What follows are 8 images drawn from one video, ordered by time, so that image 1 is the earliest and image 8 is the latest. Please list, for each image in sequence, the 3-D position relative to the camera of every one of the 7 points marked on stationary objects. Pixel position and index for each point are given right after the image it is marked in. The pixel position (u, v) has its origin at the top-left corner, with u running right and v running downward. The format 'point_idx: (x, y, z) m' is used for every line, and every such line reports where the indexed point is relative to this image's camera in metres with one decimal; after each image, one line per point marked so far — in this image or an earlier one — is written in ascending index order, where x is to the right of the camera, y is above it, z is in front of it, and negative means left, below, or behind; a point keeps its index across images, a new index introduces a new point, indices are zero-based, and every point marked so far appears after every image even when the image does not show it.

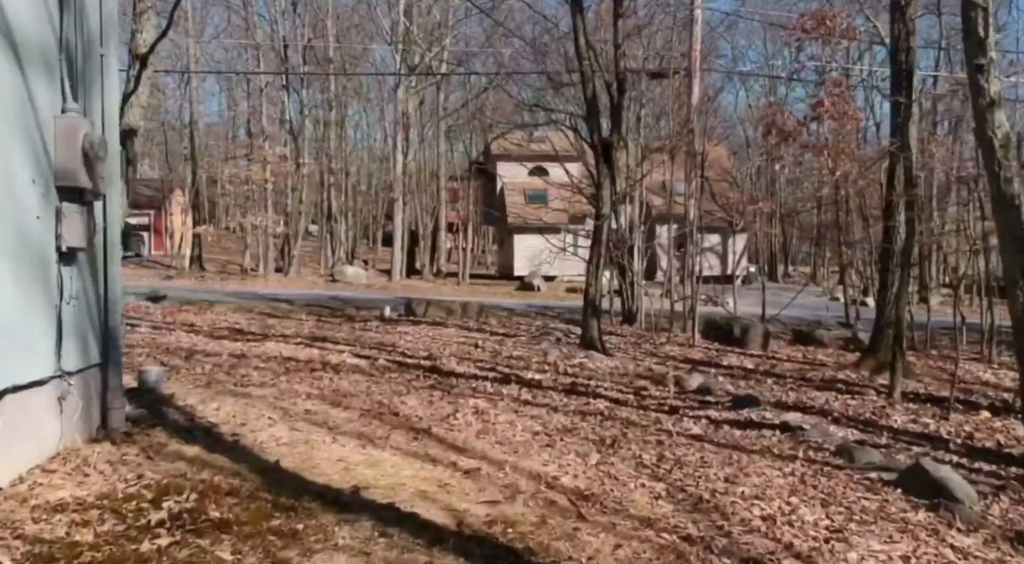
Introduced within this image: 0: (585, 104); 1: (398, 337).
0: (+0.8, +2.0, +11.6) m
1: (-1.3, -0.7, +12.0) m
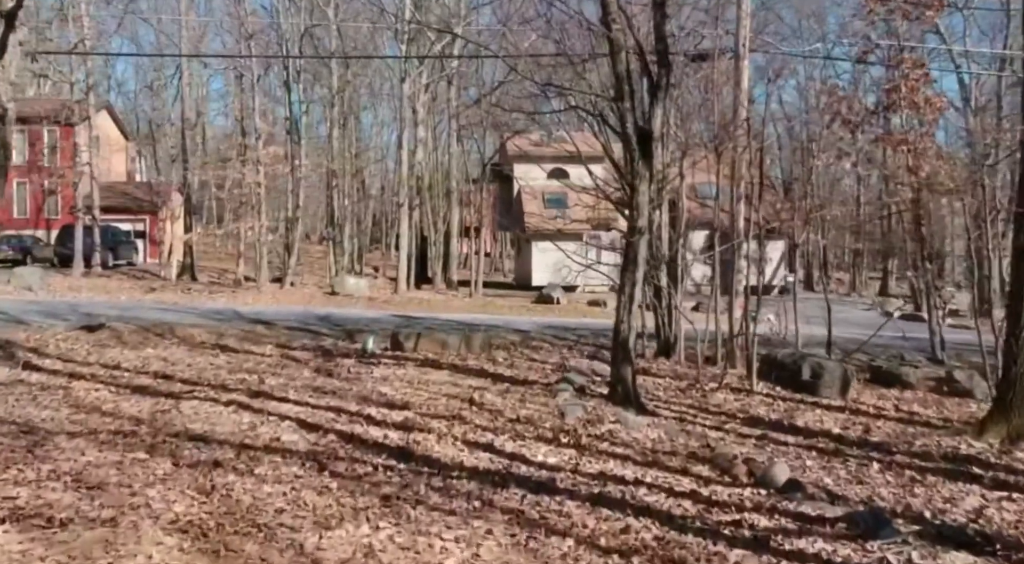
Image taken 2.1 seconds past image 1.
0: (+0.9, +1.7, +8.8) m
1: (-1.3, -1.0, +9.2) m
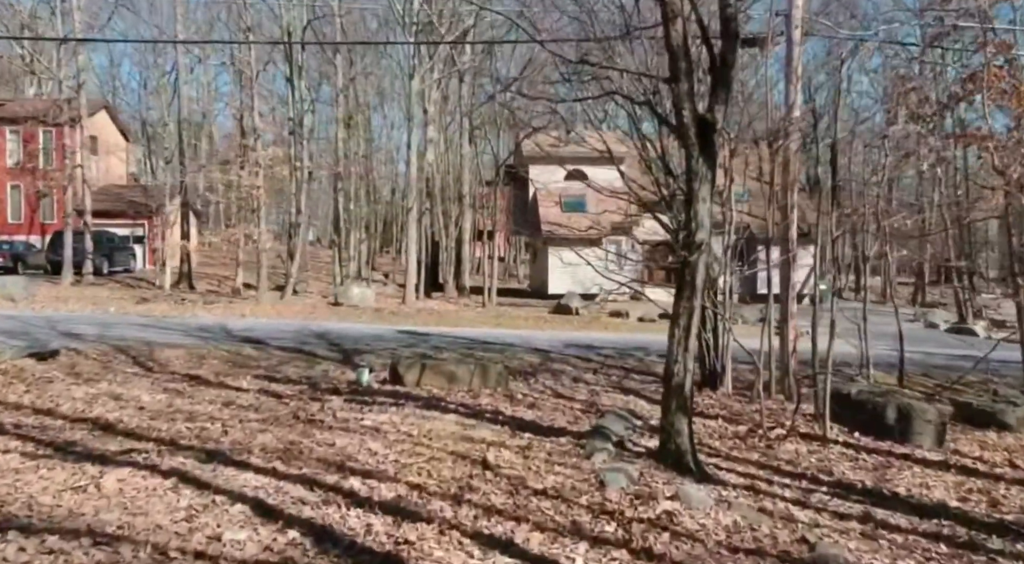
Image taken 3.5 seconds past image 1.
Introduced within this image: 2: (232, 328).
0: (+1.0, +1.5, +6.9) m
1: (-1.1, -1.2, +7.4) m
2: (-5.1, -0.8, +18.7) m
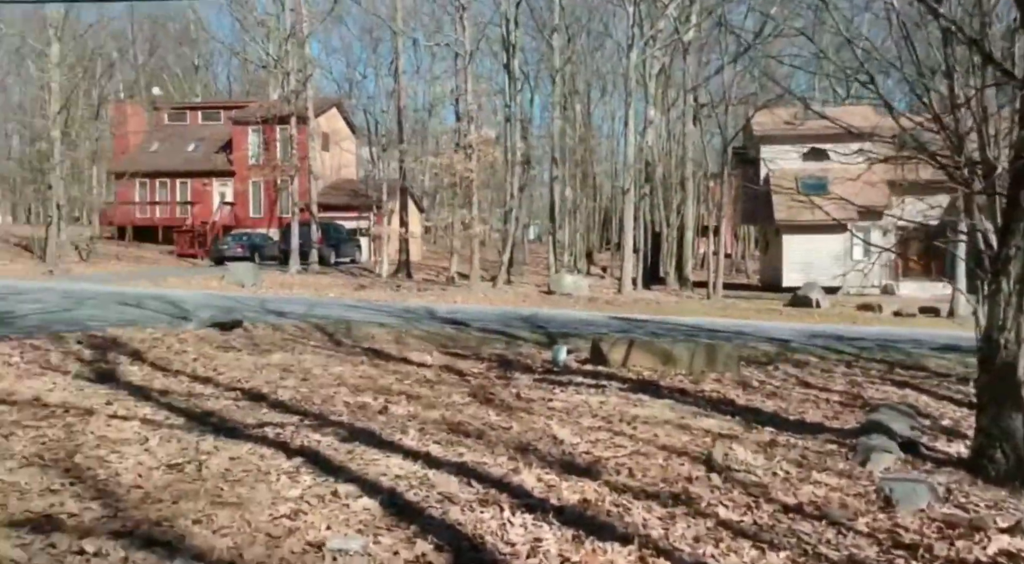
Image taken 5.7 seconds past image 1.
0: (+2.2, +1.8, +4.8) m
1: (+0.2, -0.8, +5.8) m
2: (-1.3, -0.5, +17.7) m
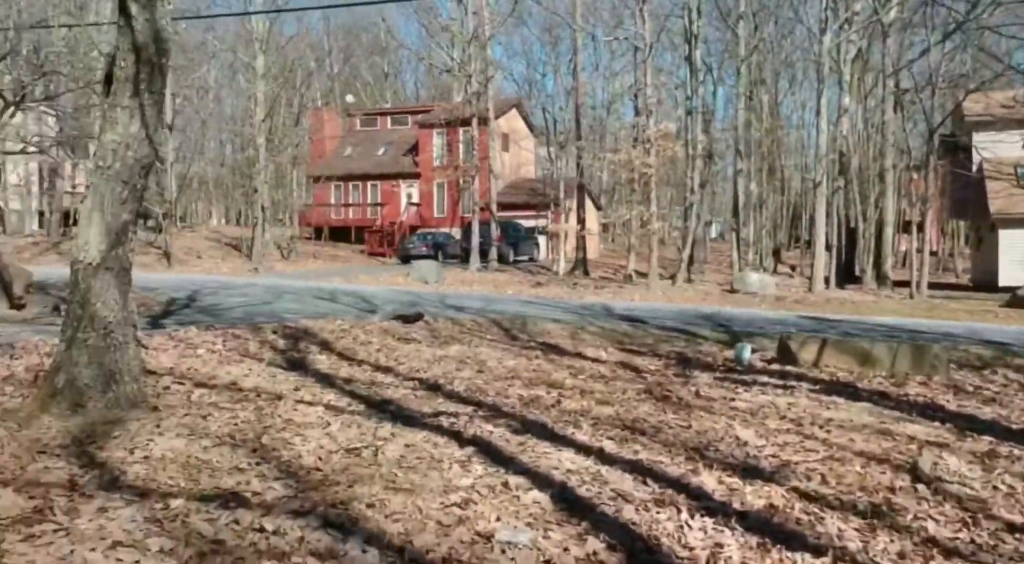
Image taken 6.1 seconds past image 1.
0: (+3.0, +1.8, +4.2) m
1: (+1.1, -0.8, +5.4) m
2: (+1.7, -0.5, +17.4) m
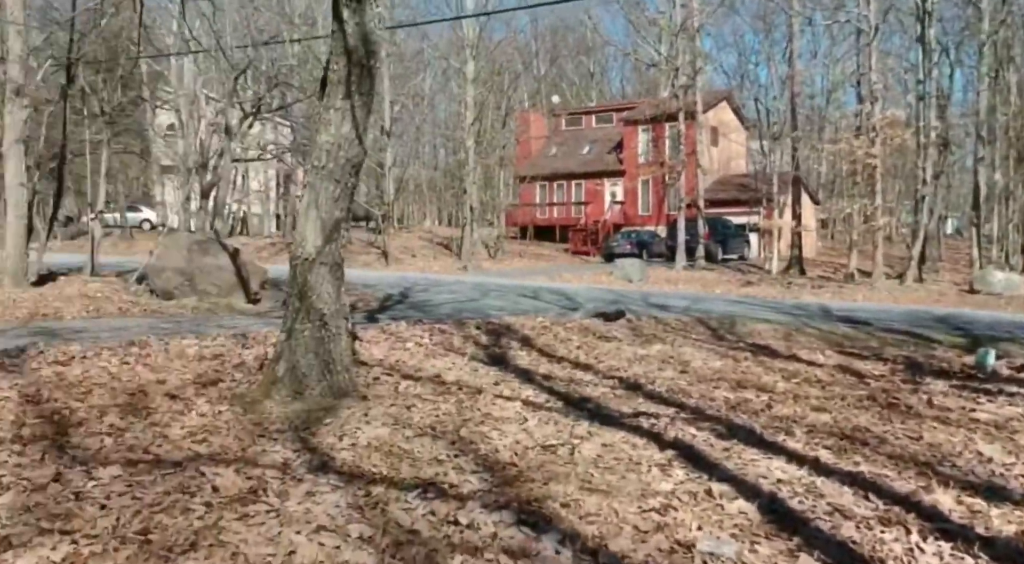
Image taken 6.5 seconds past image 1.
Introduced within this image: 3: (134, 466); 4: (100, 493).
0: (+3.8, +1.8, +3.2) m
1: (+2.1, -0.8, +4.8) m
2: (+5.1, -0.5, +16.4) m
3: (-3.4, -1.7, +9.4) m
4: (-3.4, -1.8, +8.7) m
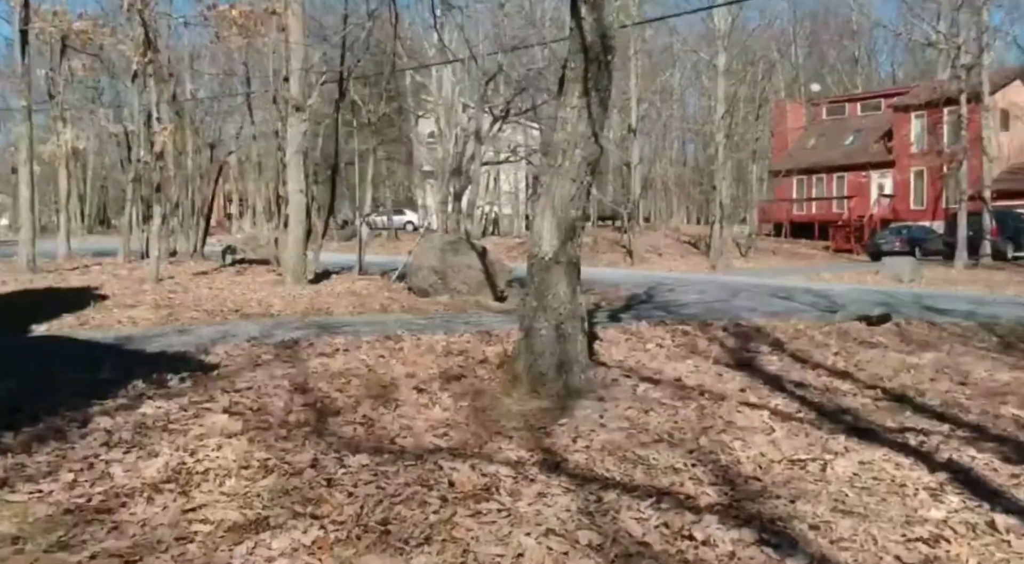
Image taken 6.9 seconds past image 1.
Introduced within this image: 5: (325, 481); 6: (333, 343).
0: (+4.3, +1.8, +1.7) m
1: (+3.0, -0.7, +3.7) m
2: (+8.7, -0.6, +14.3) m
3: (-1.2, -1.6, +9.5) m
4: (-1.4, -1.7, +8.8) m
5: (-1.6, -1.7, +8.8) m
6: (-2.8, -0.9, +16.0) m
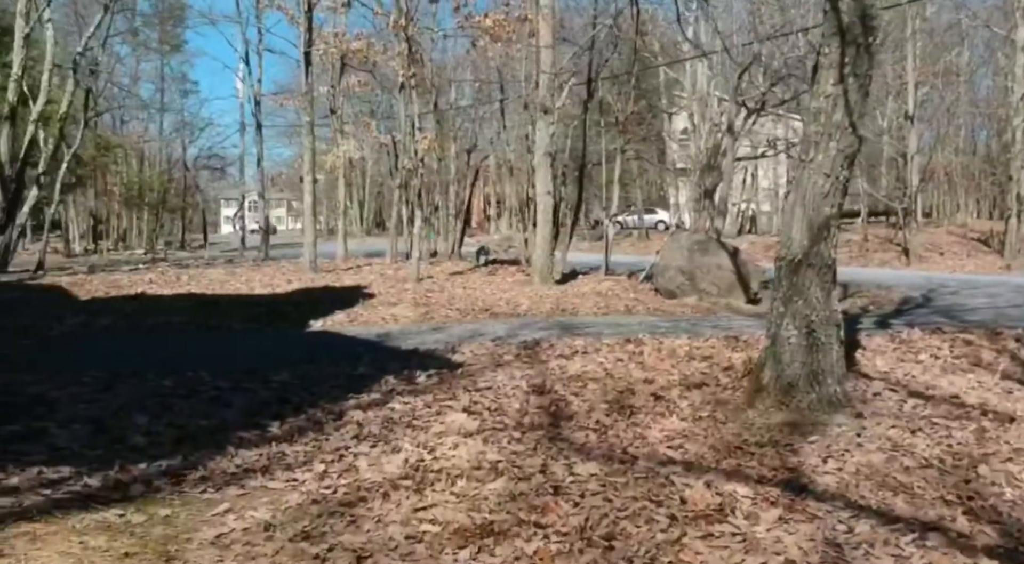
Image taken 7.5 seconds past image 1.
0: (+4.2, +1.8, -0.2) m
1: (+3.5, -0.7, +2.1) m
2: (+11.6, -0.7, +10.9) m
3: (+0.8, -1.6, +8.7) m
4: (+0.5, -1.6, +8.1) m
5: (+0.2, -1.6, +8.1) m
6: (+0.8, -0.9, +15.4) m
